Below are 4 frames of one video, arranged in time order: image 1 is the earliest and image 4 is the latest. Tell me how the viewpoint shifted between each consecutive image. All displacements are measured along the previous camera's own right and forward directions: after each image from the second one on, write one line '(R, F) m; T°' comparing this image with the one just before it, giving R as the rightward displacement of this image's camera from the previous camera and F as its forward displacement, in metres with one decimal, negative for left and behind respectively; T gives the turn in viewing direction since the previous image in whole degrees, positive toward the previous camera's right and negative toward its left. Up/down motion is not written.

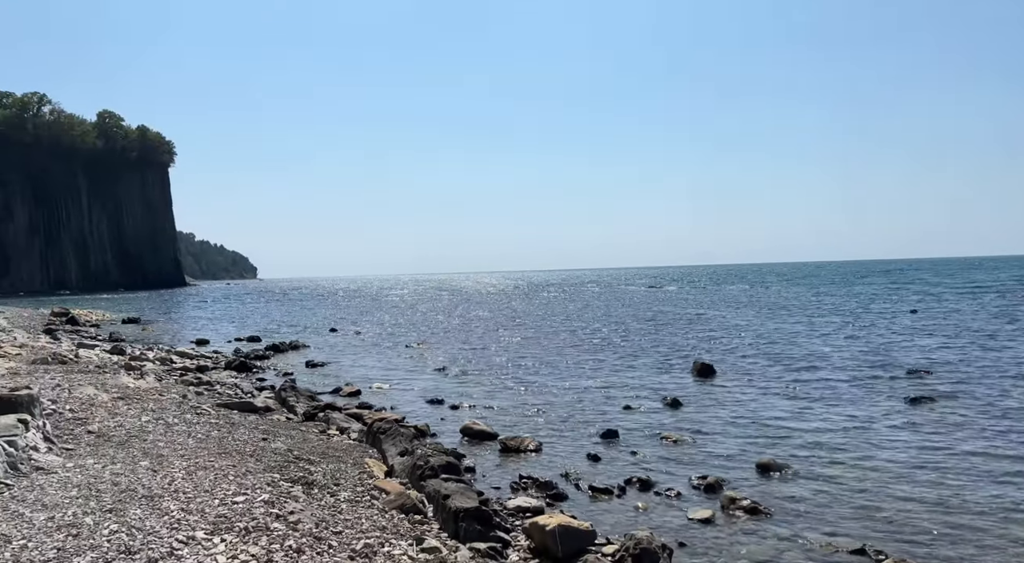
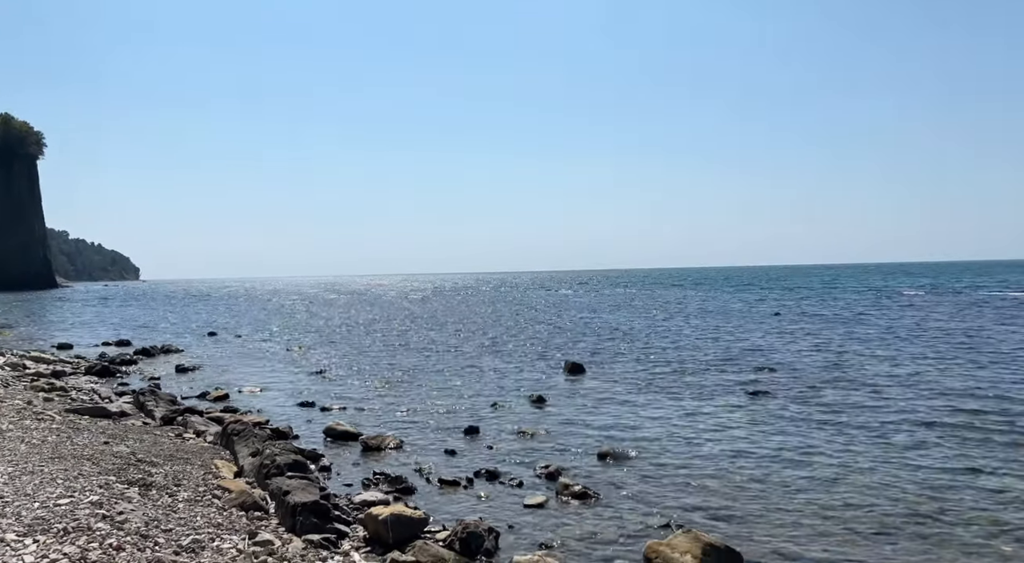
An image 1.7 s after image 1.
(+1.1, -0.6) m; +7°
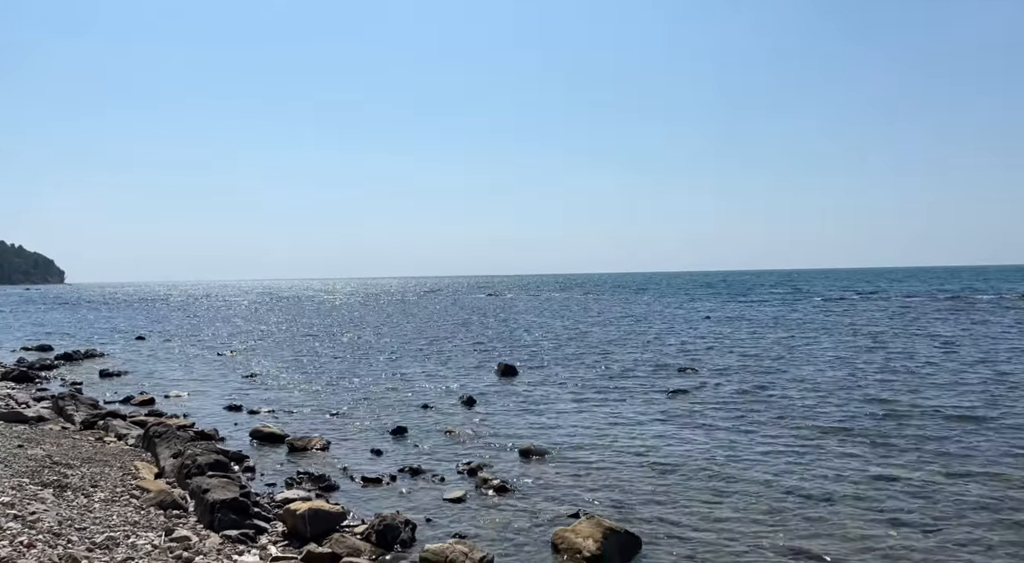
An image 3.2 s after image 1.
(+0.4, -0.5) m; +4°
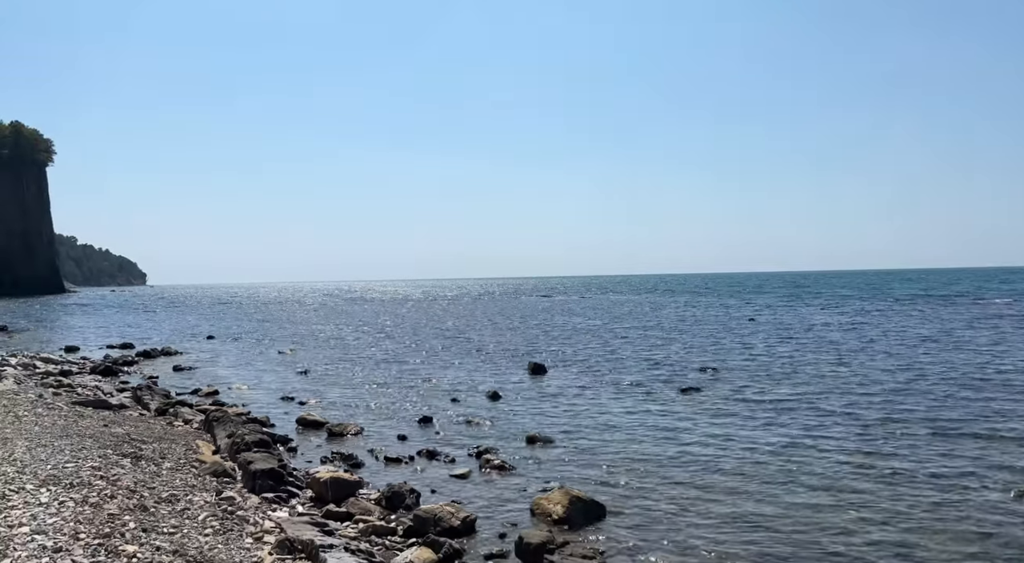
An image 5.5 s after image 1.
(+1.7, -3.1) m; -4°
